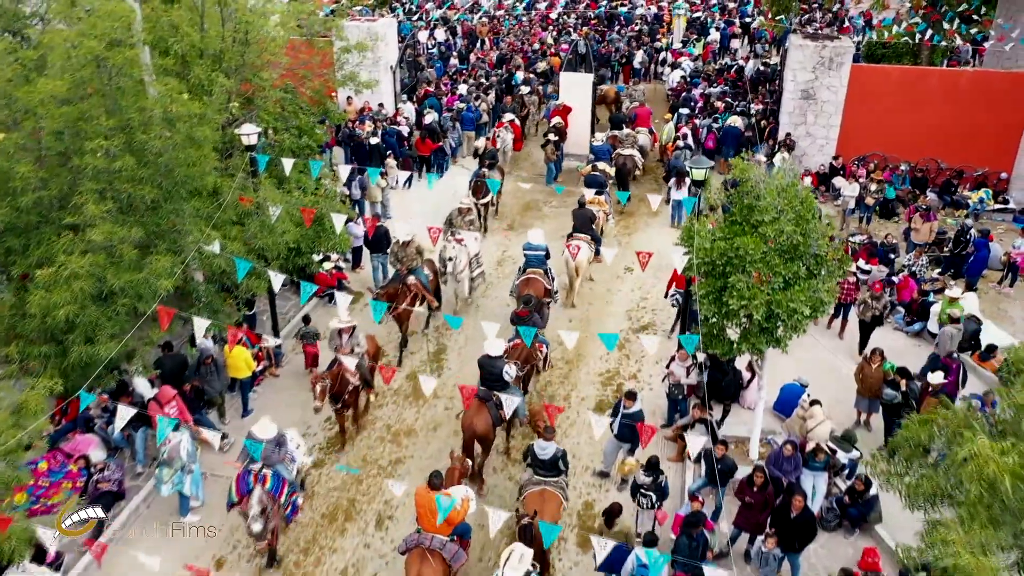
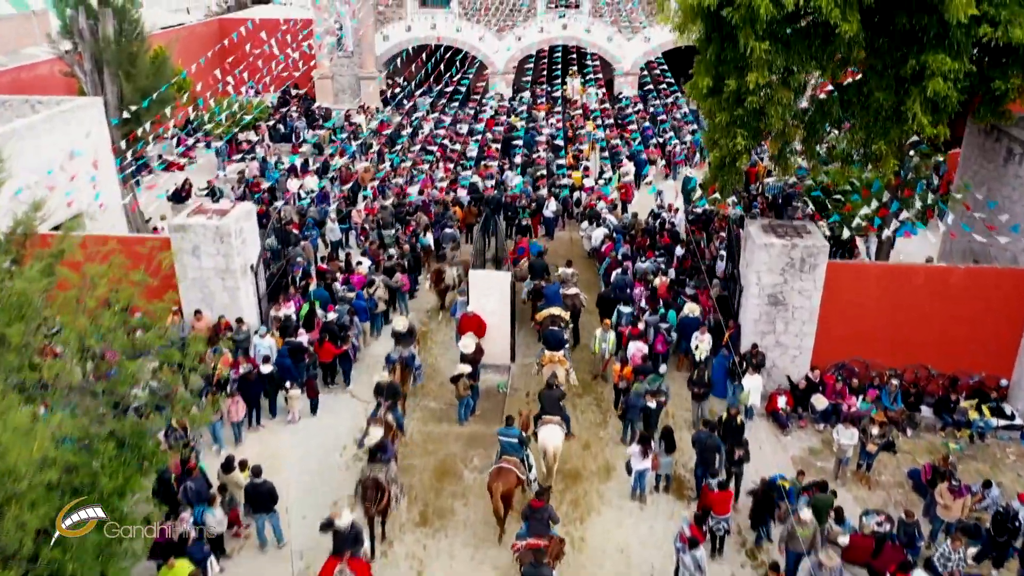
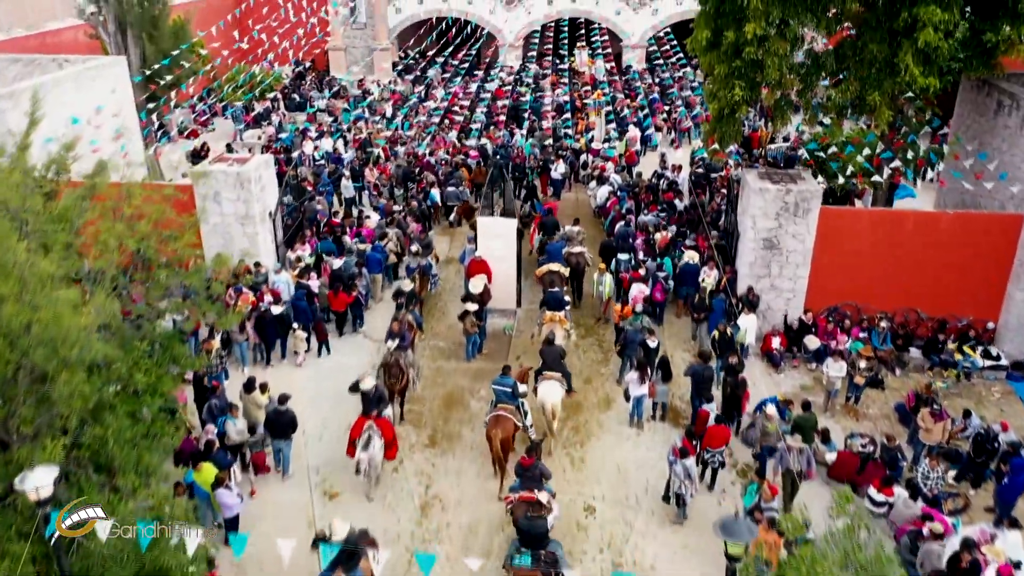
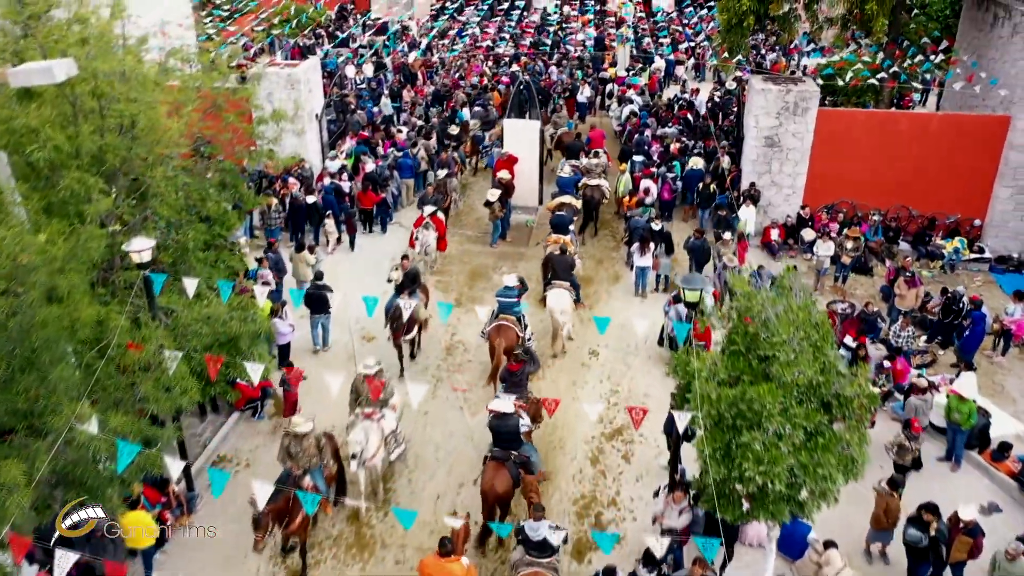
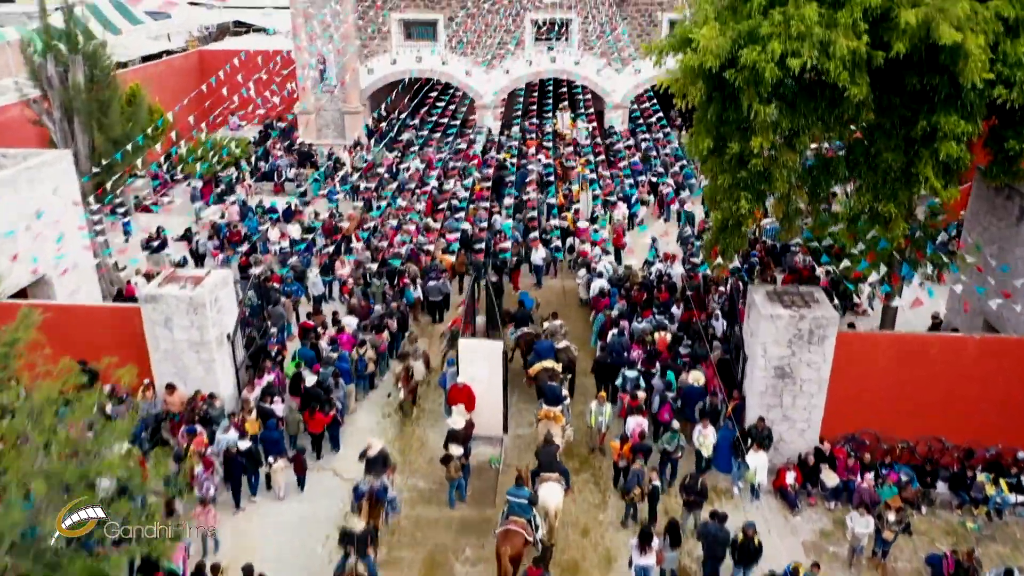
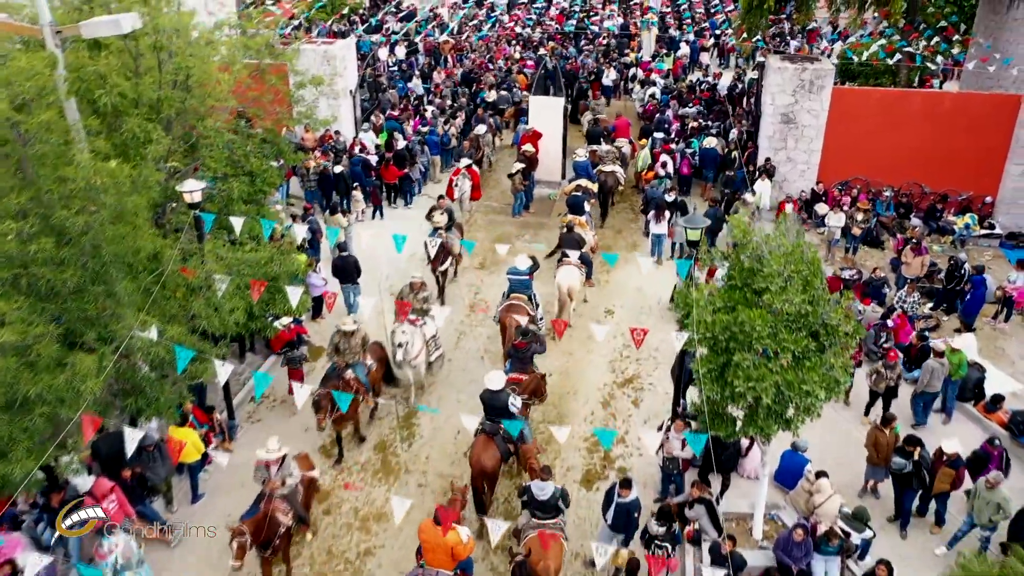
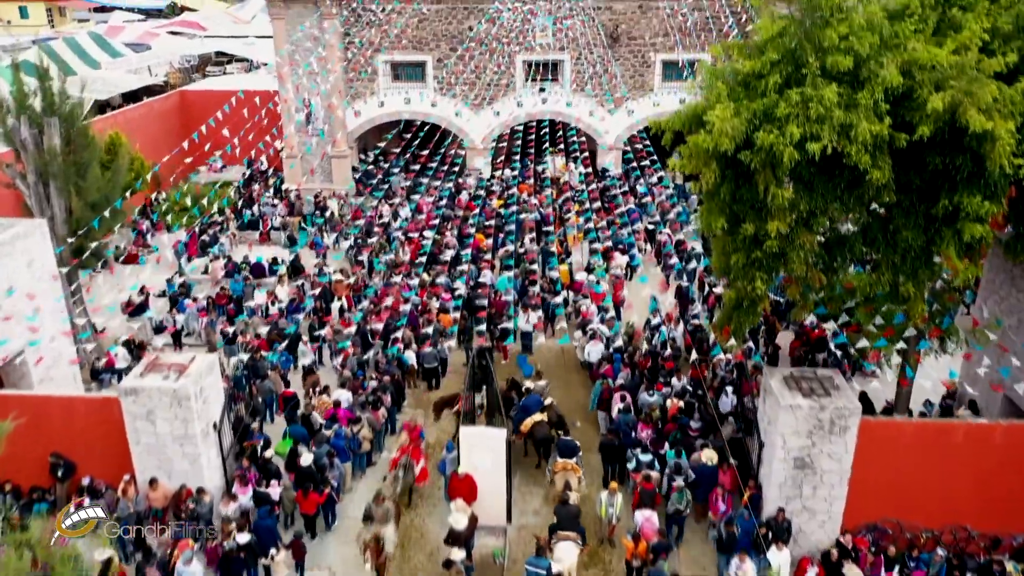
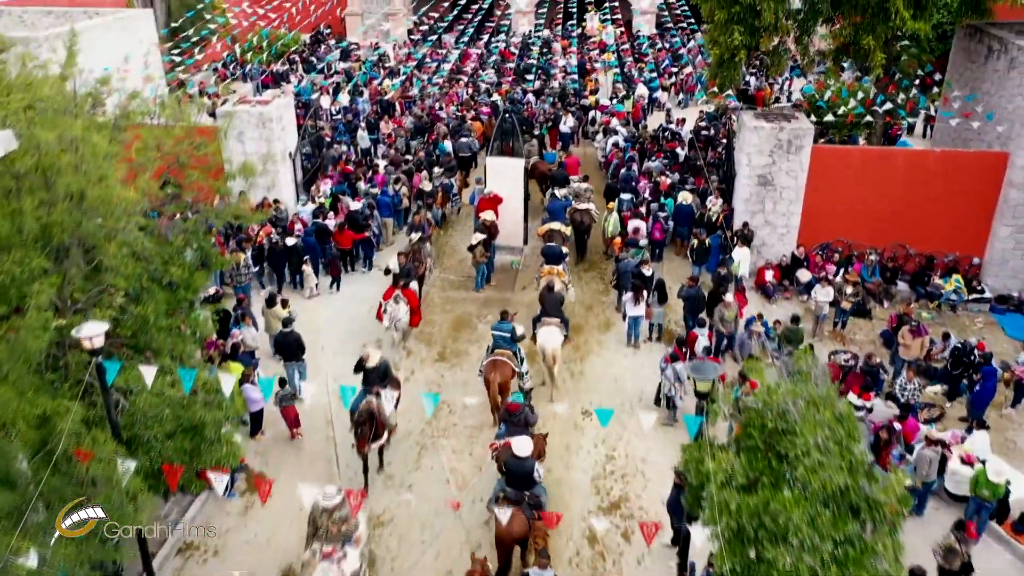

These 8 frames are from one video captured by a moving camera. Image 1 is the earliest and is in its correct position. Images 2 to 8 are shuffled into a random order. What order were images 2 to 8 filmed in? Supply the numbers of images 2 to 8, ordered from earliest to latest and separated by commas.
6, 4, 8, 3, 2, 5, 7
